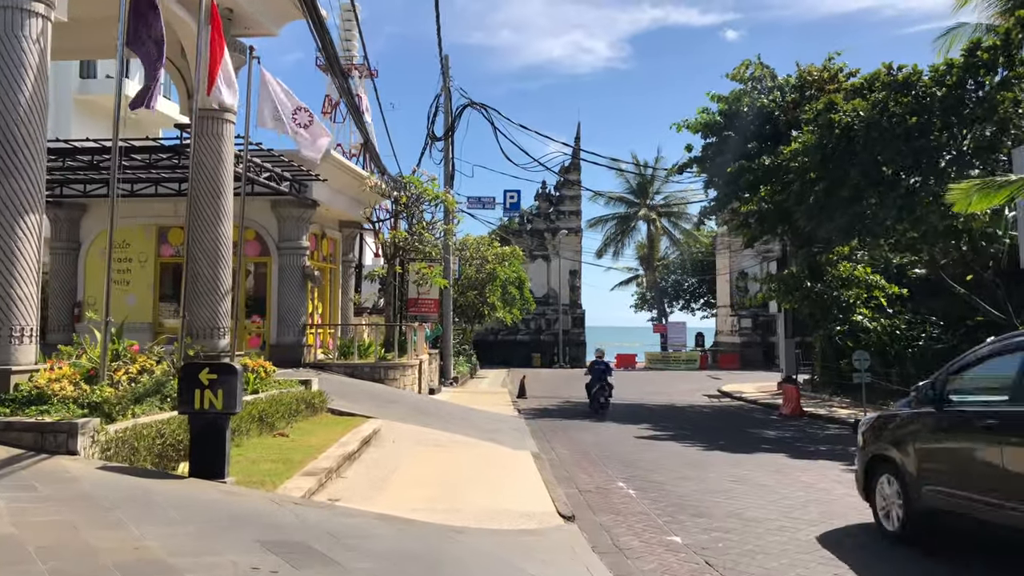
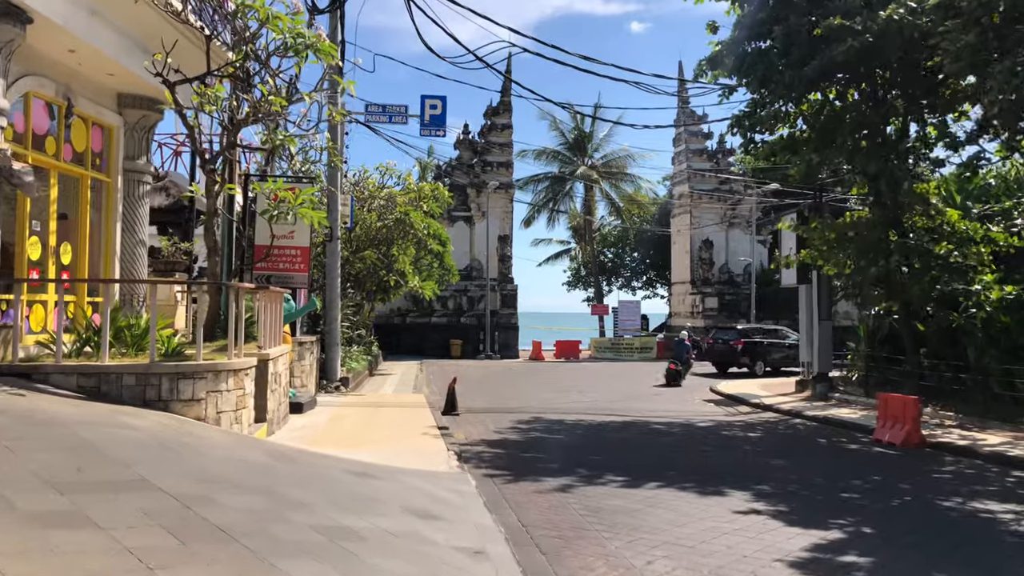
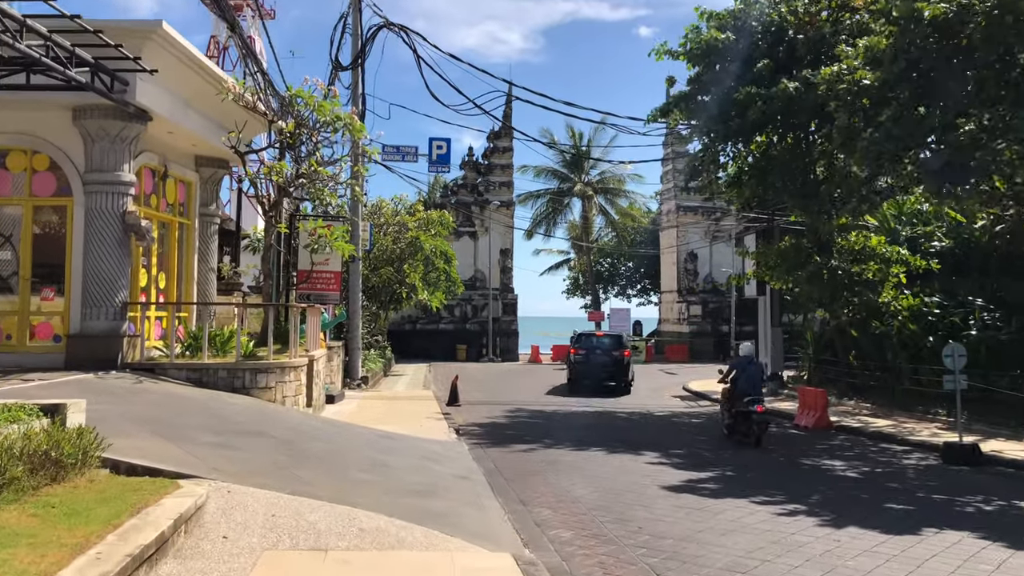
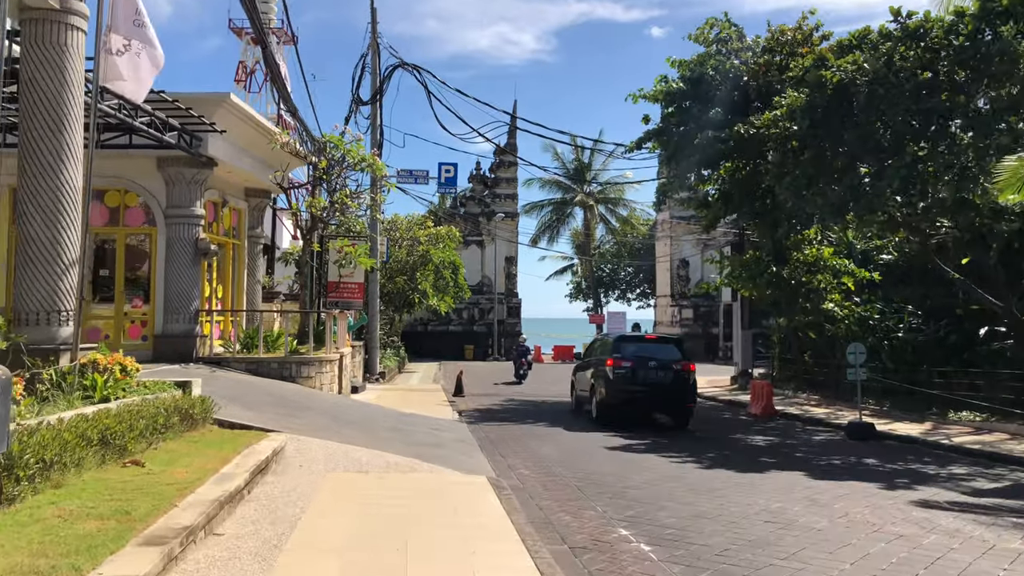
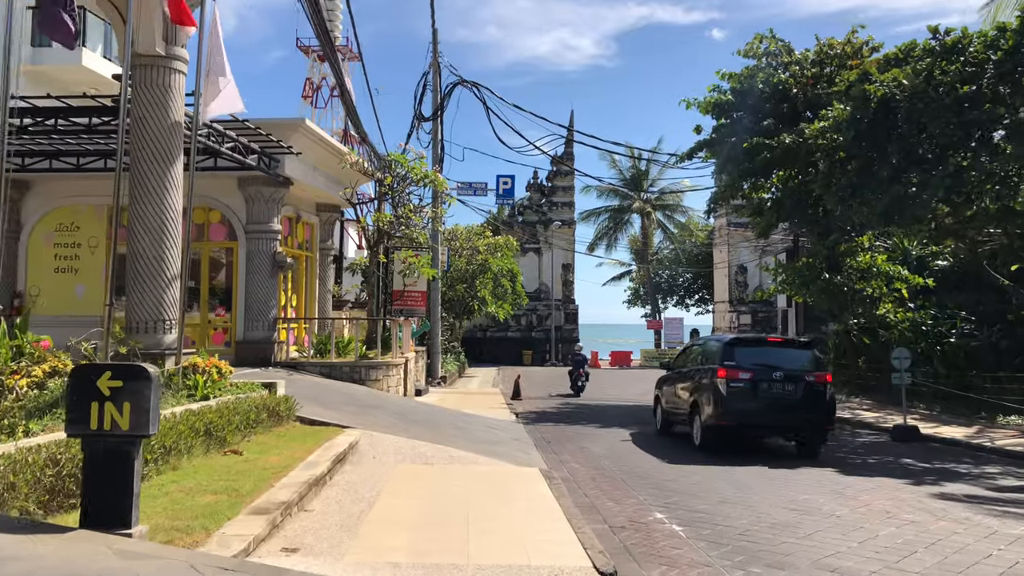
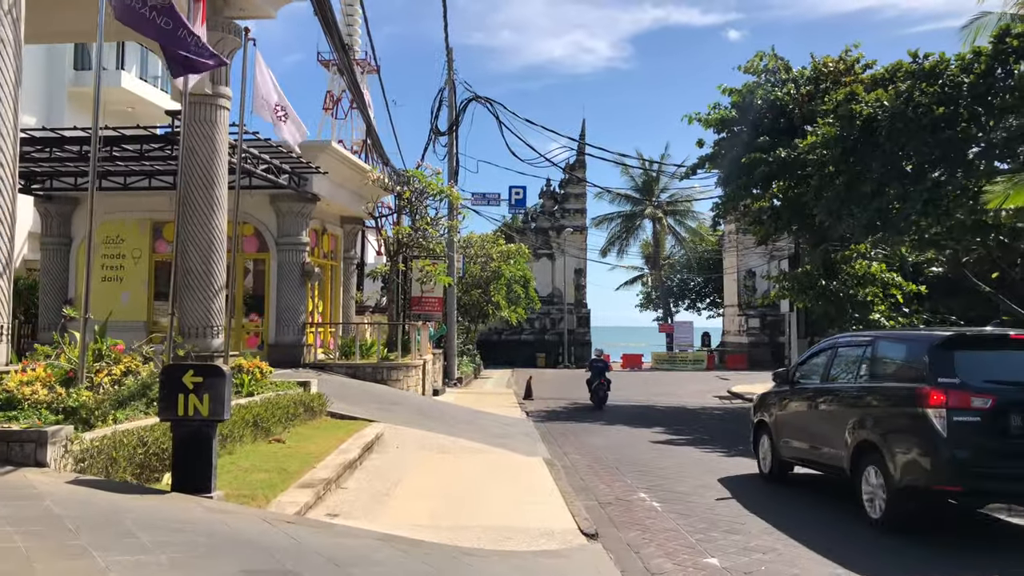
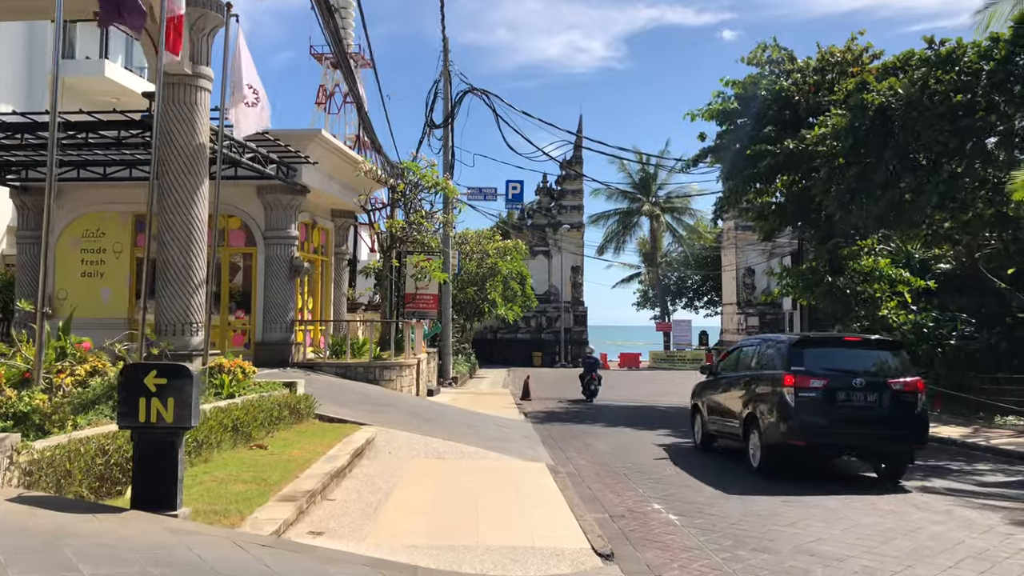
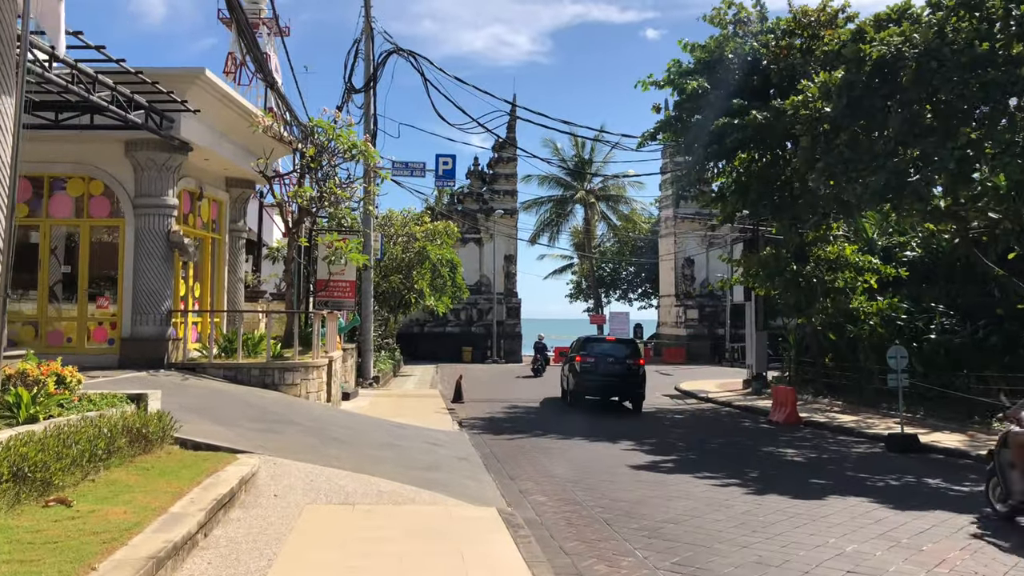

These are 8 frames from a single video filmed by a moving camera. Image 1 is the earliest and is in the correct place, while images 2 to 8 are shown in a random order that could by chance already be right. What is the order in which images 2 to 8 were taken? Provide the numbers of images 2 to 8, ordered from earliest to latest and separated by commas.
6, 7, 5, 4, 8, 3, 2
